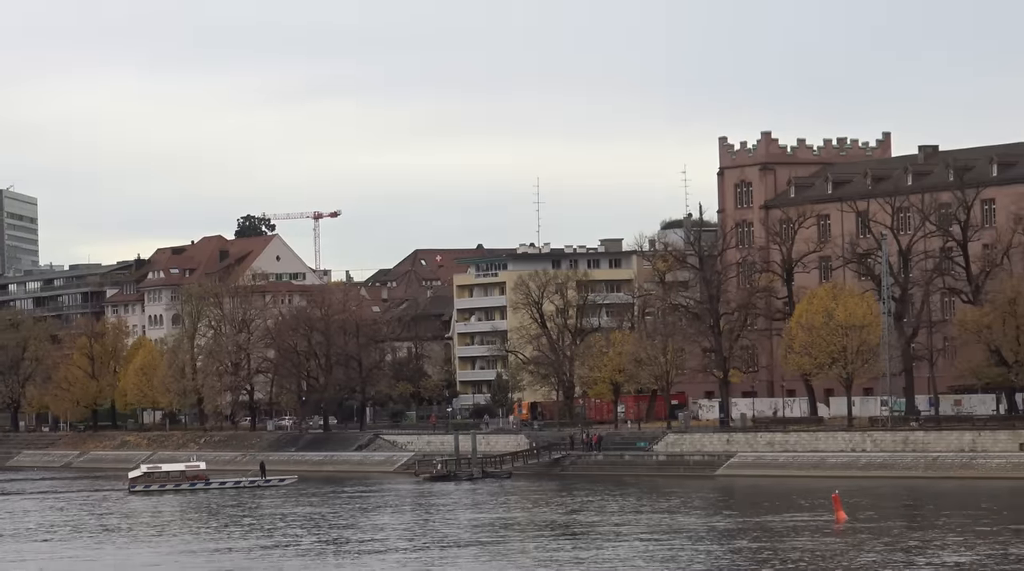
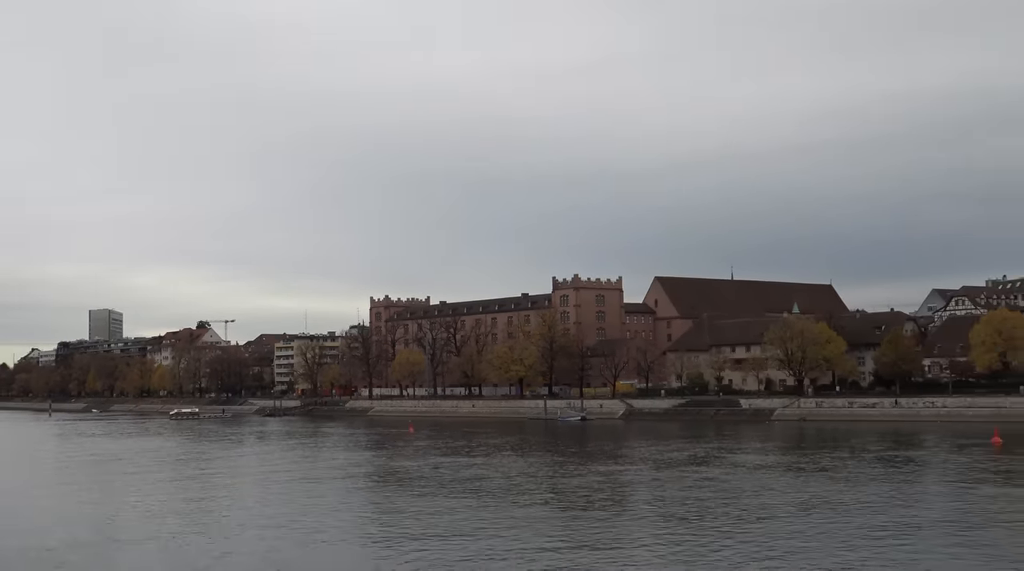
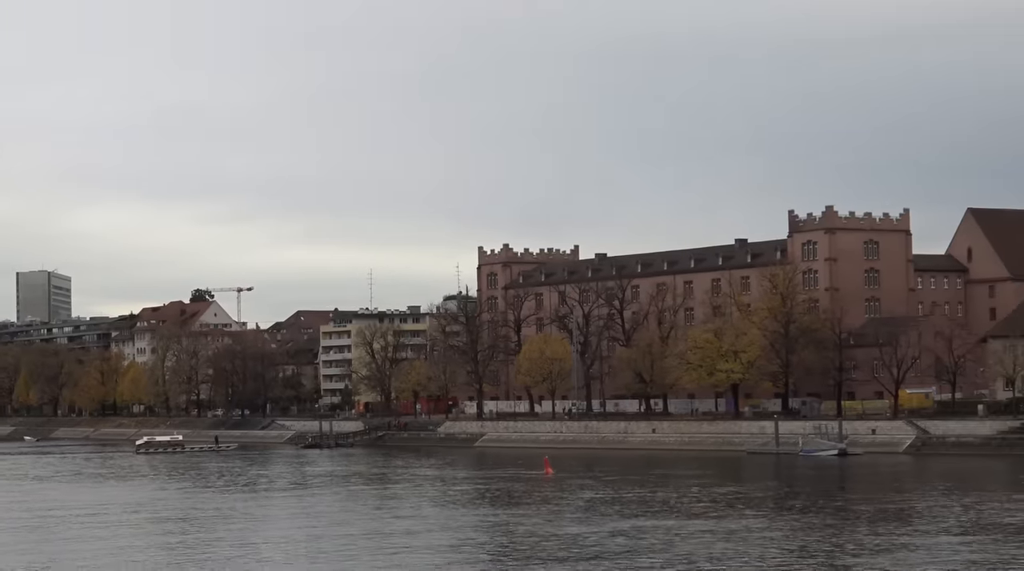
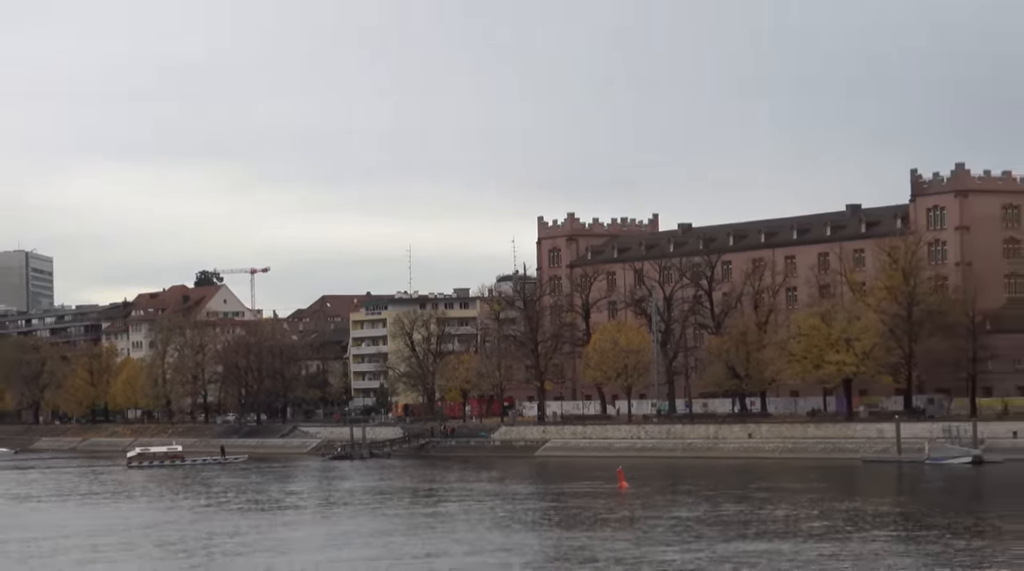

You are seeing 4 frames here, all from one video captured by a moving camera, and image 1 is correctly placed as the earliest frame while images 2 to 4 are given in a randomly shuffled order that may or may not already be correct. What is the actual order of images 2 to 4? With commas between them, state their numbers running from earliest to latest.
4, 3, 2
